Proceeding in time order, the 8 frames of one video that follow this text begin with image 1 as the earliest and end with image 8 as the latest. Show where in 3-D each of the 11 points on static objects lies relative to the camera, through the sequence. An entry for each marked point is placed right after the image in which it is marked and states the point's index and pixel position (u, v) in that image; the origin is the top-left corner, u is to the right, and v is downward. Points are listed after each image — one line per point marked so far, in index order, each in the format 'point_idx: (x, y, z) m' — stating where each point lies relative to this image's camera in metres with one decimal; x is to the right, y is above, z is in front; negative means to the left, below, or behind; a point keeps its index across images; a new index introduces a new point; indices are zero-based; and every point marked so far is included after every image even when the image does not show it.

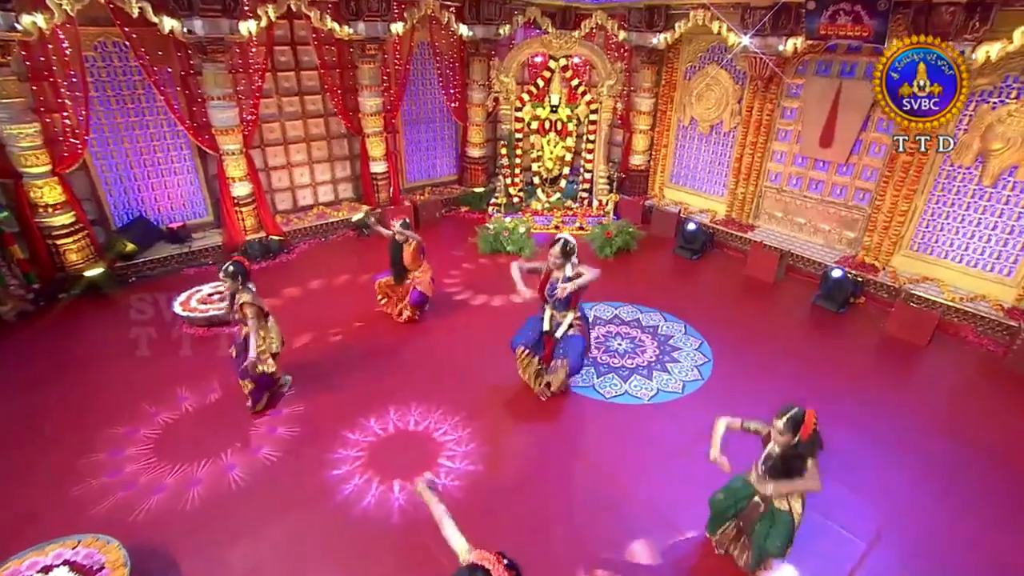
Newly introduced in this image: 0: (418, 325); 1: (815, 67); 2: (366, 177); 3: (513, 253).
0: (-1.0, -0.4, +6.1) m
1: (+3.9, +2.9, +7.0) m
2: (-2.3, +1.8, +8.6) m
3: (0.0, +0.5, +7.6) m
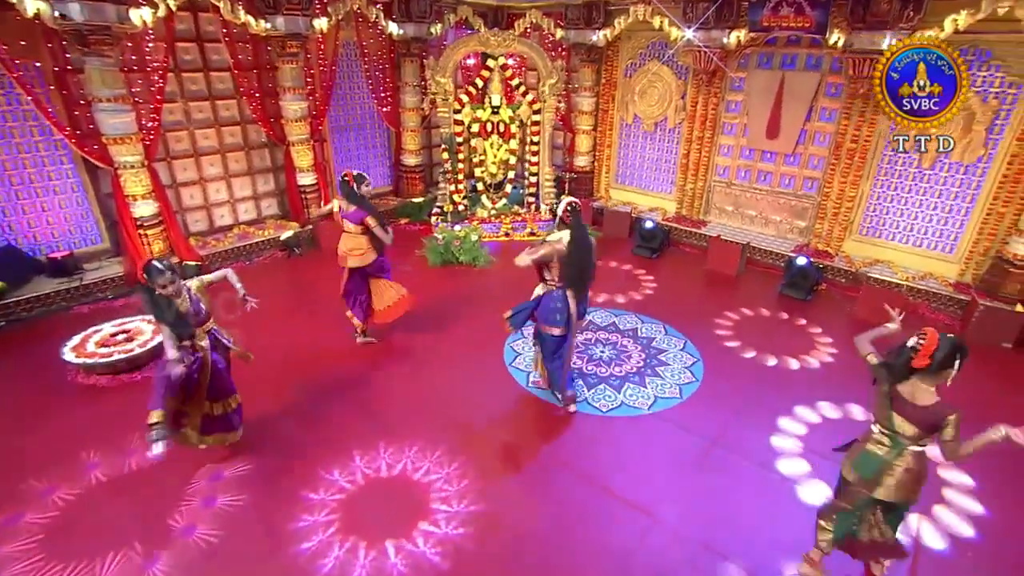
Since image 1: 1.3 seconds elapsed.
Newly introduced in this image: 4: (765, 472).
0: (-1.3, -0.6, +5.4) m
1: (+3.2, +3.0, +7.0) m
2: (-3.1, +1.5, +7.7) m
3: (-0.6, +0.3, +7.1) m
4: (+1.9, -1.4, +3.8) m
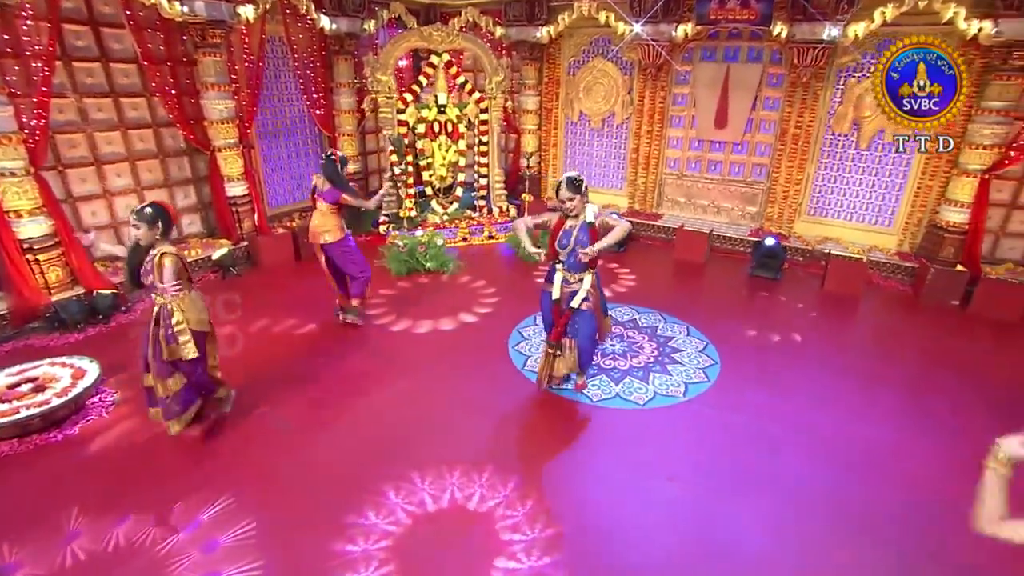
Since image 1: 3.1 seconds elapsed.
0: (-1.3, -0.7, +4.7) m
1: (+2.5, +3.2, +7.3) m
2: (-3.6, +1.1, +6.7) m
3: (-0.9, +0.2, +6.5) m
4: (+2.3, -1.1, +3.8) m
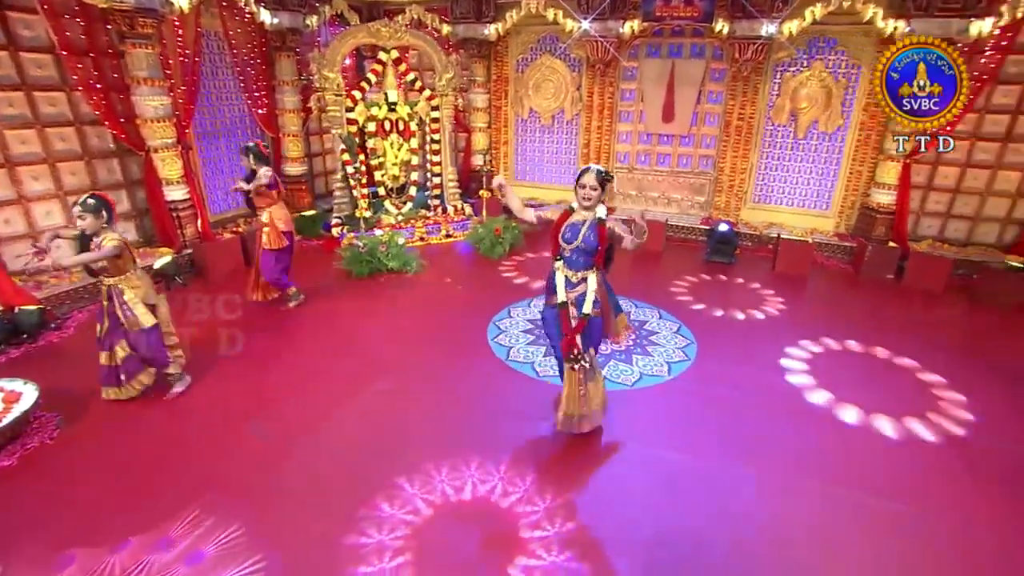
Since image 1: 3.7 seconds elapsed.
0: (-1.4, -0.7, +4.5) m
1: (+1.9, +3.3, +7.5) m
2: (-4.1, +1.0, +6.2) m
3: (-1.3, +0.2, +6.3) m
4: (+2.2, -0.9, +4.0) m
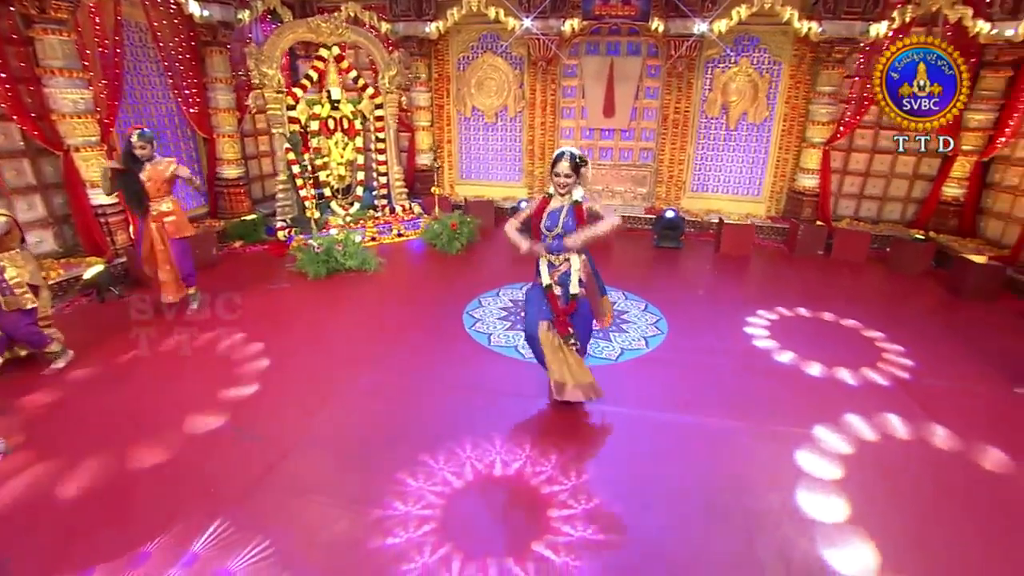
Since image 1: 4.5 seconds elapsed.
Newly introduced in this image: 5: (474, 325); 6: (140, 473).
0: (-1.5, -0.6, +4.3) m
1: (+1.1, +3.5, +7.8) m
2: (-4.5, +0.8, +5.6) m
3: (-1.8, +0.2, +6.1) m
4: (+2.2, -0.7, +4.3) m
5: (-0.4, -0.3, +4.9) m
6: (-2.1, -1.1, +3.1) m
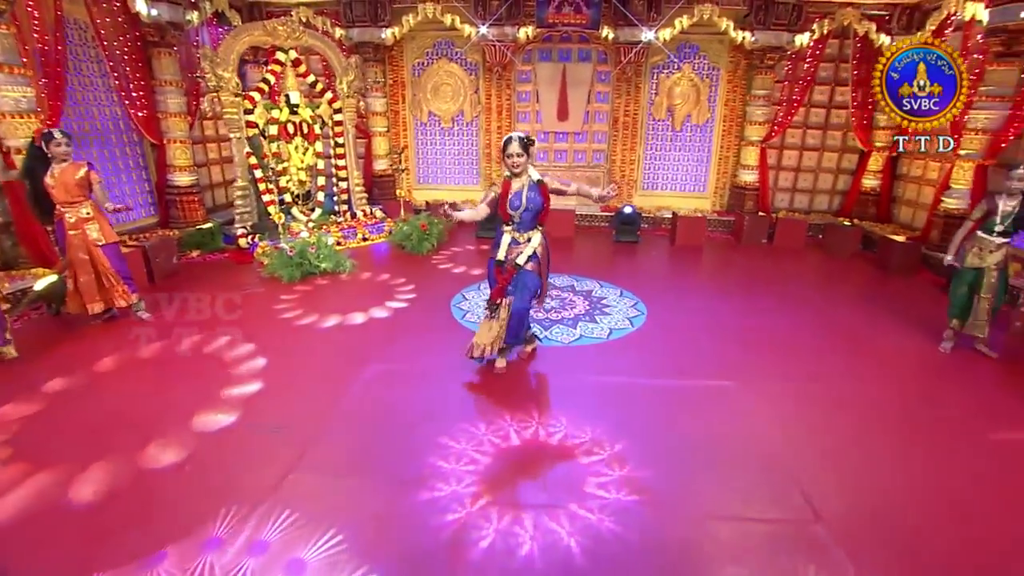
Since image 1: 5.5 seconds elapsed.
0: (-1.5, -0.6, +4.2) m
1: (+0.4, +3.5, +8.1) m
2: (-4.7, +0.7, +5.2) m
3: (-2.0, +0.2, +6.0) m
4: (+2.1, -0.5, +4.7) m
5: (-0.5, -0.3, +5.0) m
6: (-2.0, -1.0, +3.0) m
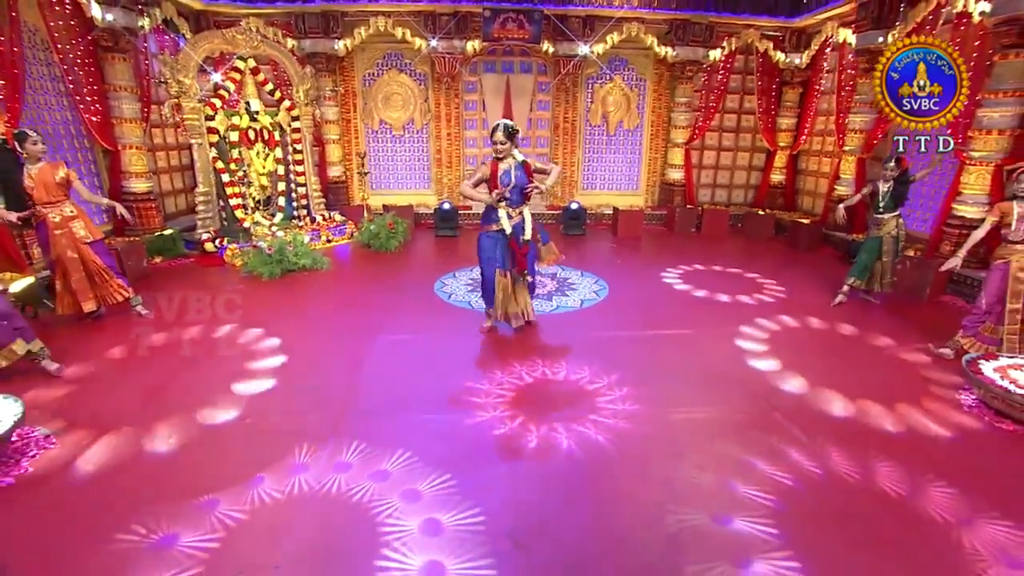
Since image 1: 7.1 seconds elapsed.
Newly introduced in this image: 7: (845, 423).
0: (-1.6, -0.4, +4.5) m
1: (-0.4, +3.6, +8.8) m
2: (-4.9, +0.7, +5.1) m
3: (-2.4, +0.2, +6.3) m
4: (+1.9, -0.2, +5.5) m
5: (-0.7, -0.1, +5.5) m
6: (-1.9, -0.9, +3.2) m
7: (+2.1, -0.8, +3.3) m
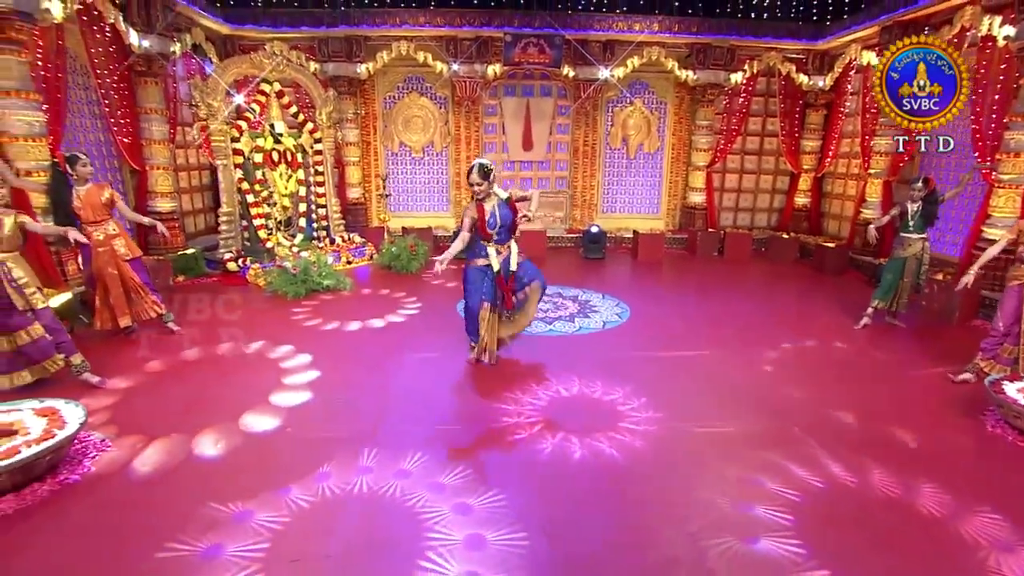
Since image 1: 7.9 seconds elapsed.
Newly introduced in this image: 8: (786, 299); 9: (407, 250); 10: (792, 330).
0: (-1.4, -0.6, +4.4) m
1: (-0.1, +3.2, +8.8) m
2: (-4.7, +0.5, +5.1) m
3: (-2.1, 0.0, +6.2) m
4: (+2.2, -0.4, +5.3) m
5: (-0.4, -0.3, +5.4) m
6: (-1.7, -1.0, +3.1) m
7: (+2.3, -1.0, +3.2) m
8: (+3.2, -0.1, +6.4) m
9: (-1.5, +0.5, +7.4) m
10: (+2.7, -0.4, +5.2) m
